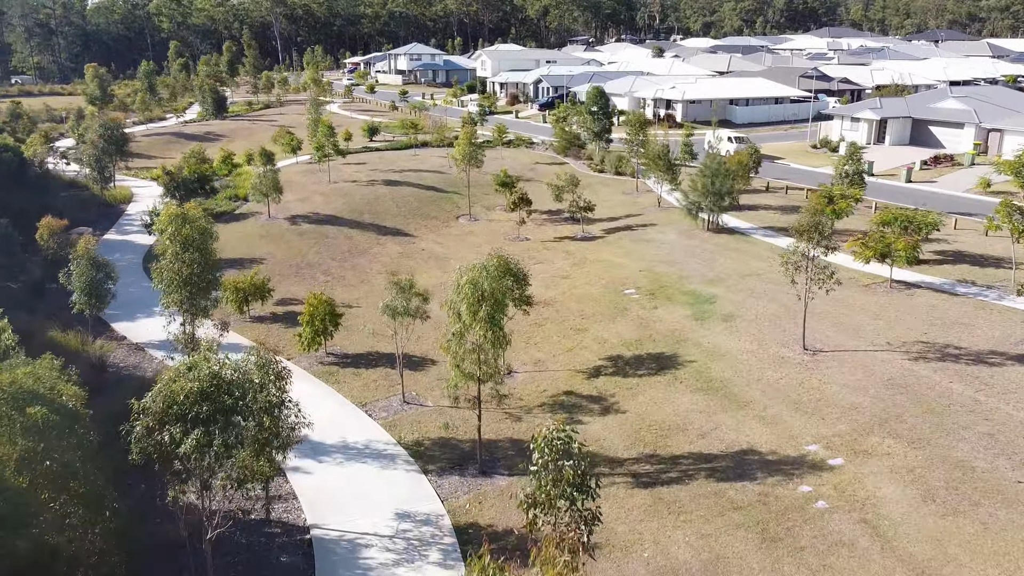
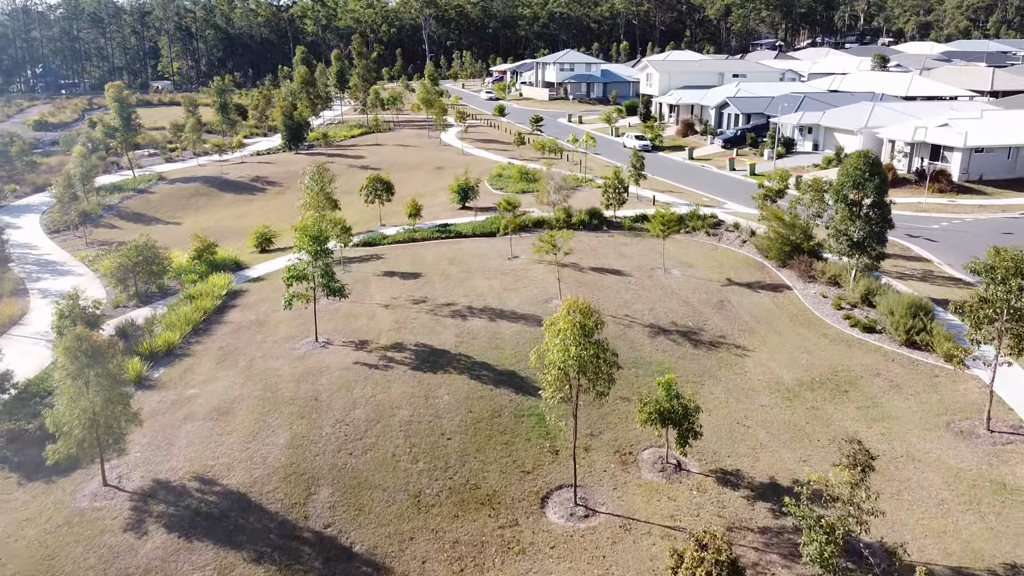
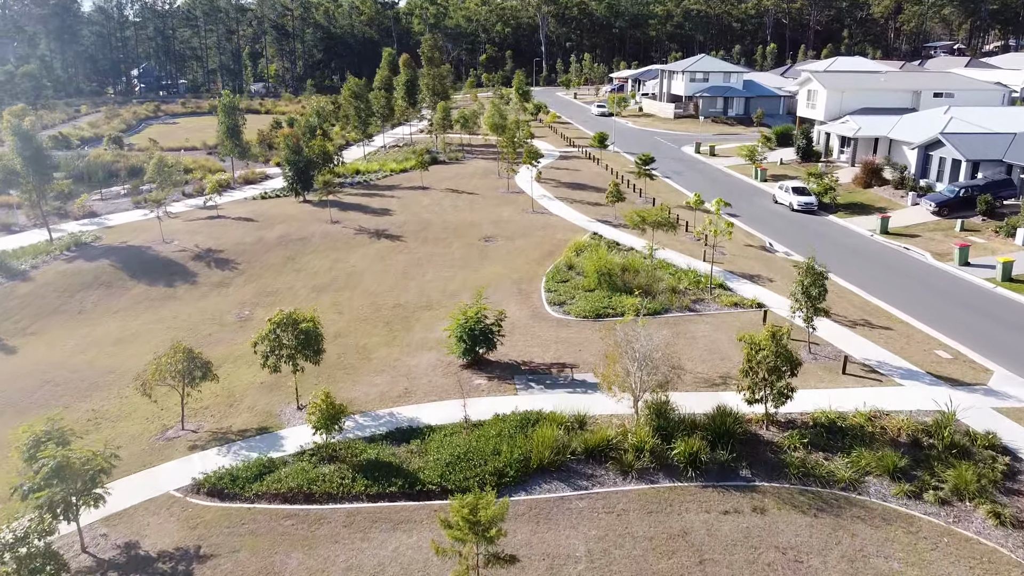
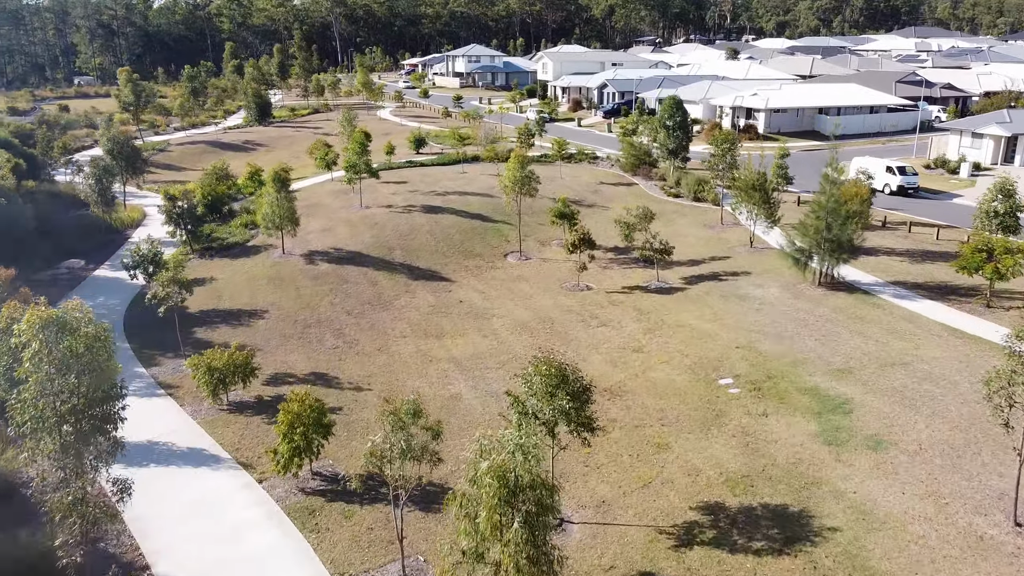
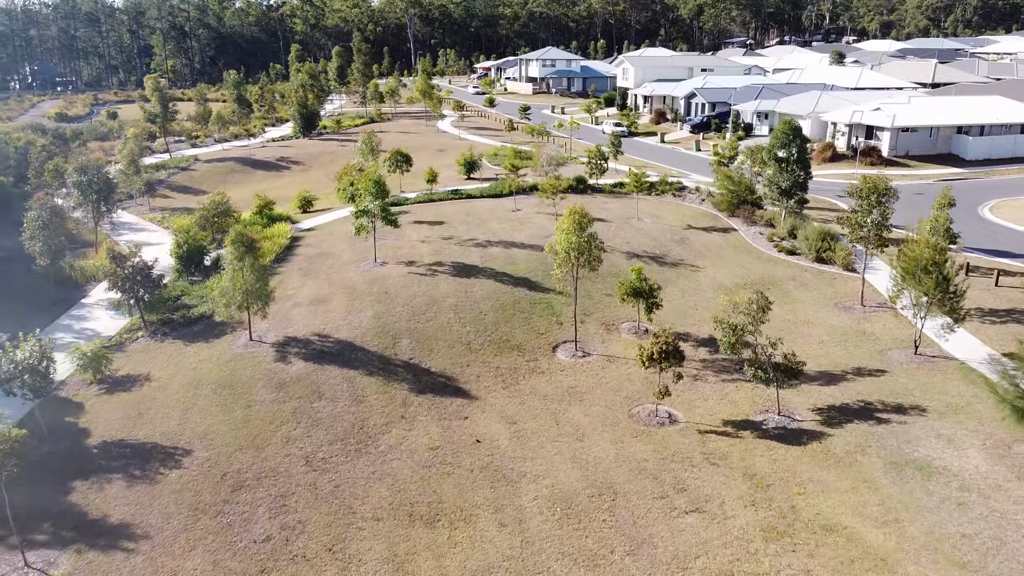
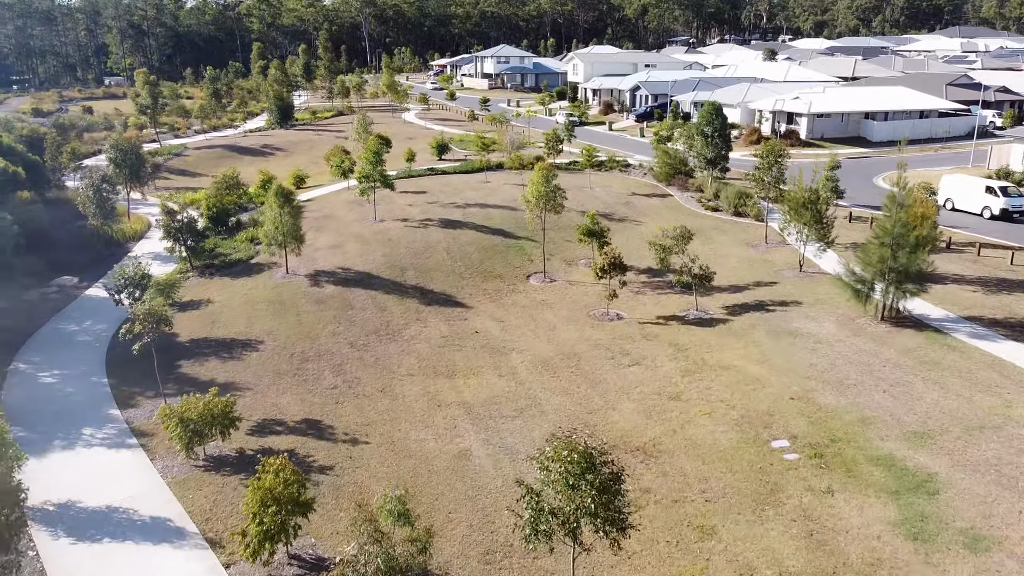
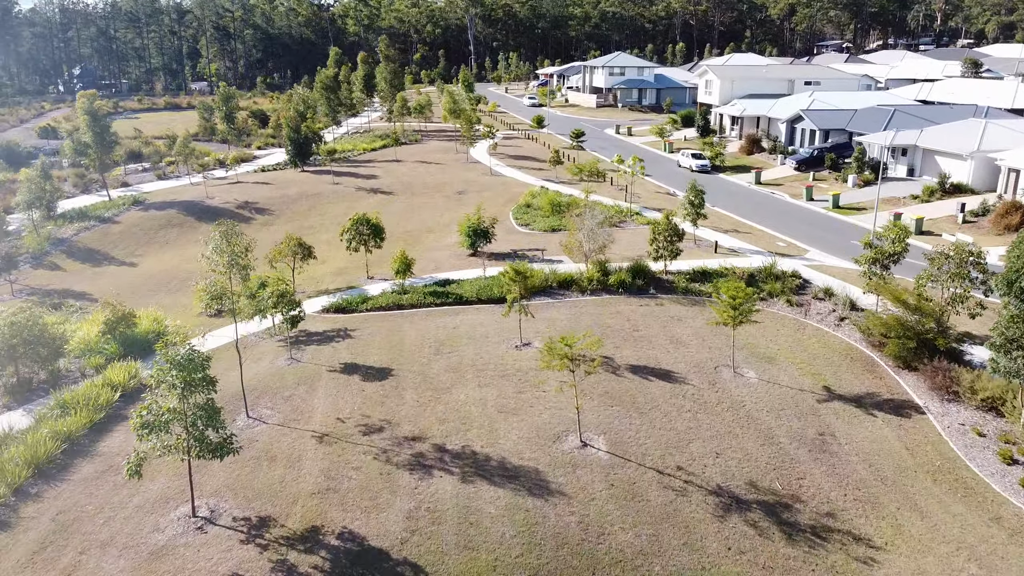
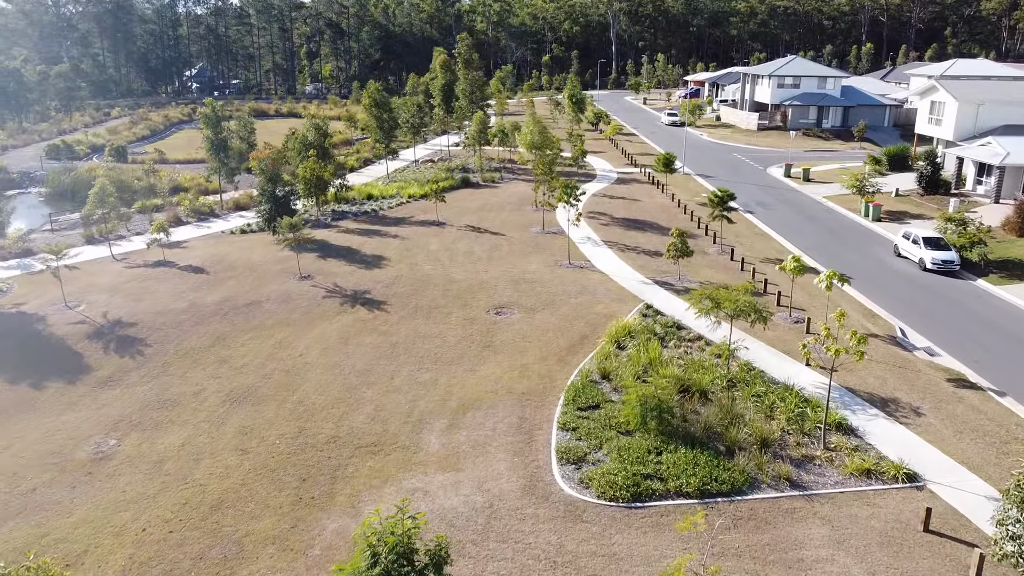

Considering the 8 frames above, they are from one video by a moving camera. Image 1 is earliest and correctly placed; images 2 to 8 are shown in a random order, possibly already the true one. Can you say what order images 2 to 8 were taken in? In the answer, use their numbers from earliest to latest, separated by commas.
4, 6, 5, 2, 7, 3, 8
